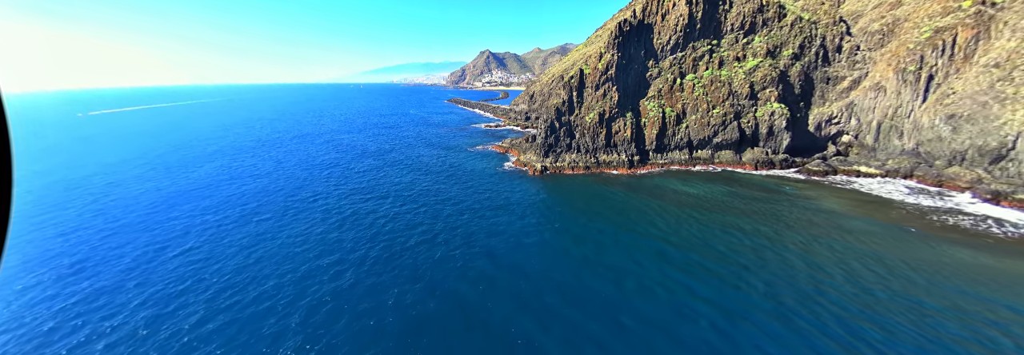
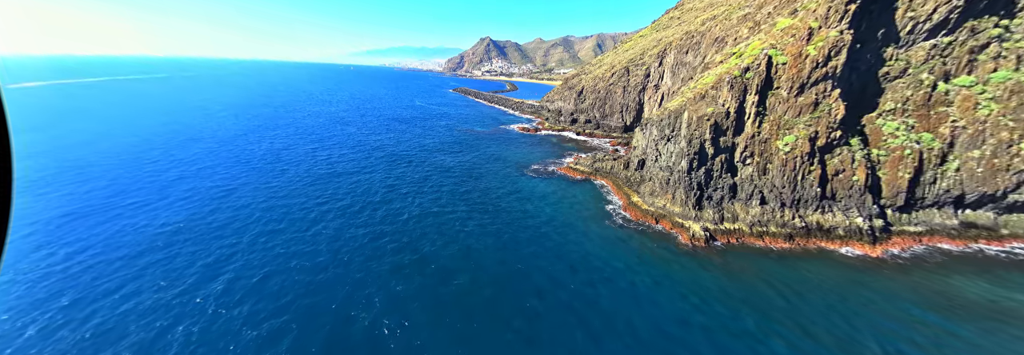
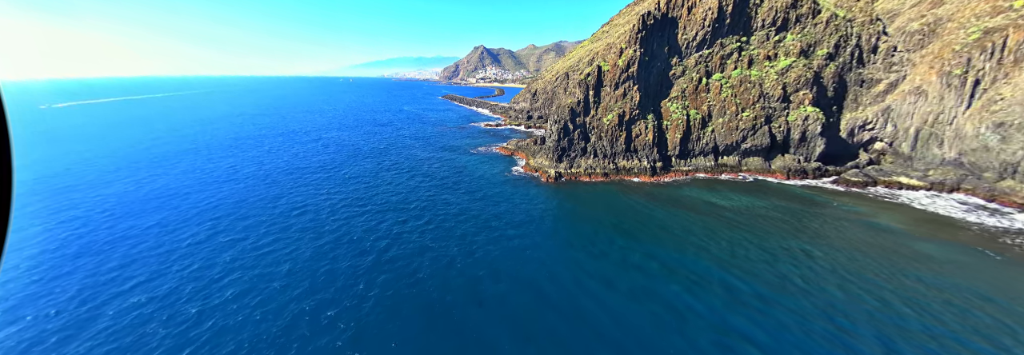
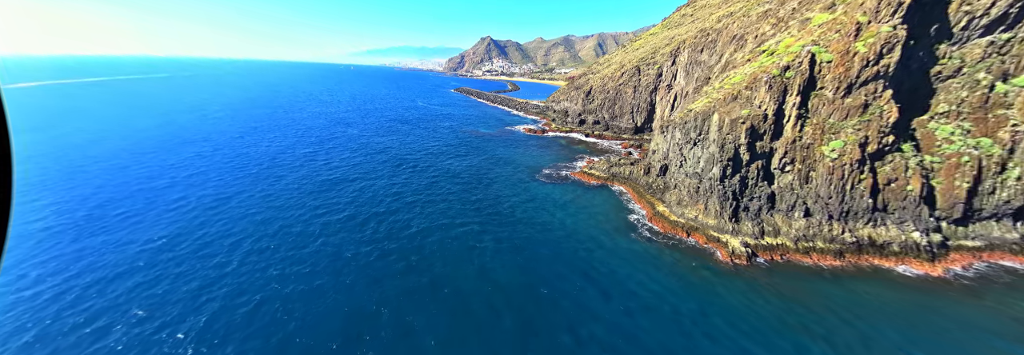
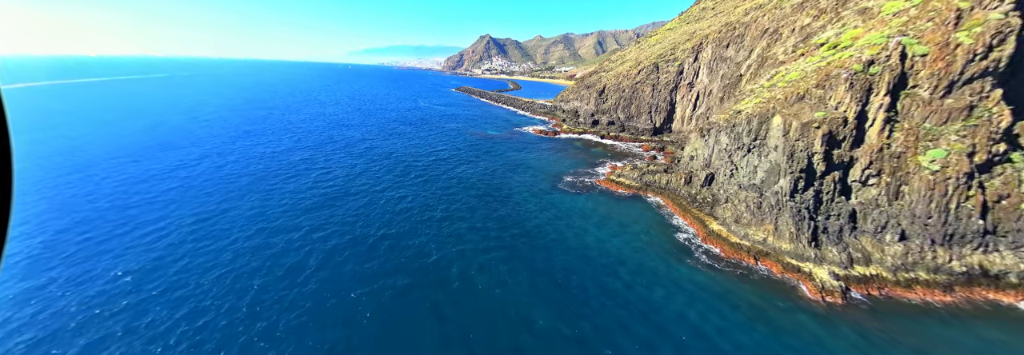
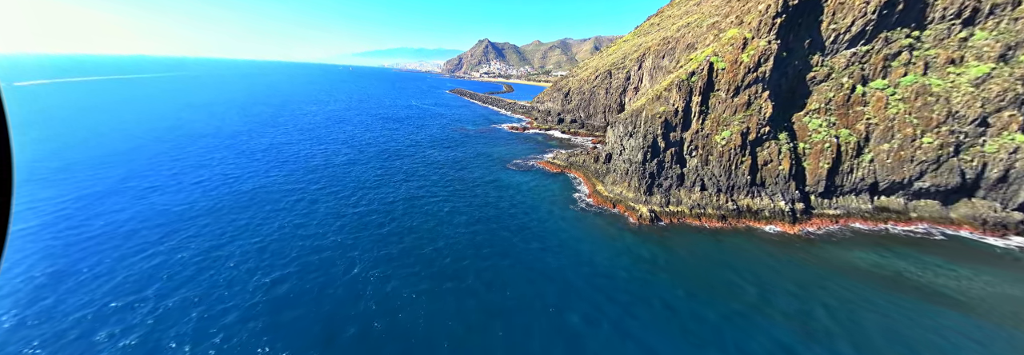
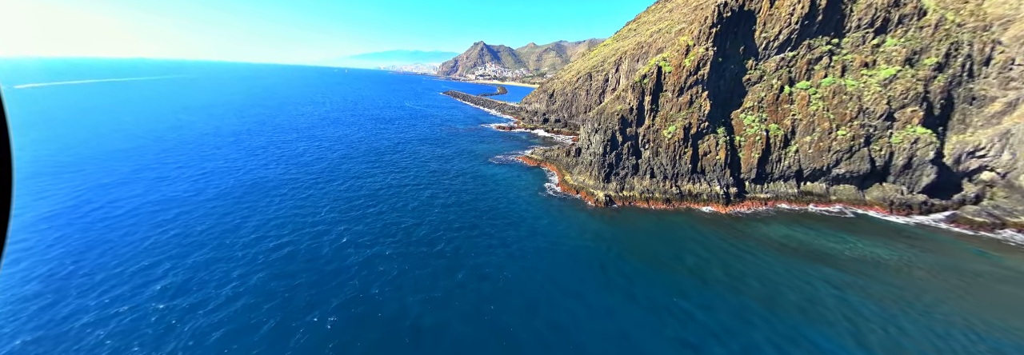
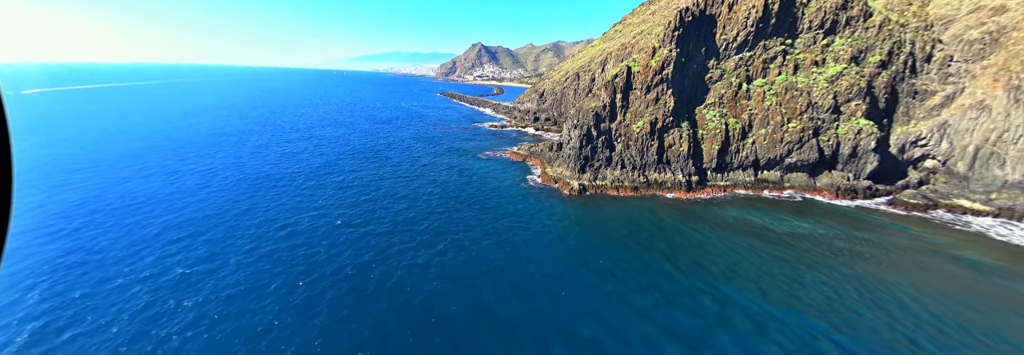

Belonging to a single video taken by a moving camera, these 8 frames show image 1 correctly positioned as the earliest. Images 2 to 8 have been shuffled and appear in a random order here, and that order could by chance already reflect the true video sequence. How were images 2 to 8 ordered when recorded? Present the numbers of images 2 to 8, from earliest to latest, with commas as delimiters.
3, 8, 7, 6, 2, 4, 5
